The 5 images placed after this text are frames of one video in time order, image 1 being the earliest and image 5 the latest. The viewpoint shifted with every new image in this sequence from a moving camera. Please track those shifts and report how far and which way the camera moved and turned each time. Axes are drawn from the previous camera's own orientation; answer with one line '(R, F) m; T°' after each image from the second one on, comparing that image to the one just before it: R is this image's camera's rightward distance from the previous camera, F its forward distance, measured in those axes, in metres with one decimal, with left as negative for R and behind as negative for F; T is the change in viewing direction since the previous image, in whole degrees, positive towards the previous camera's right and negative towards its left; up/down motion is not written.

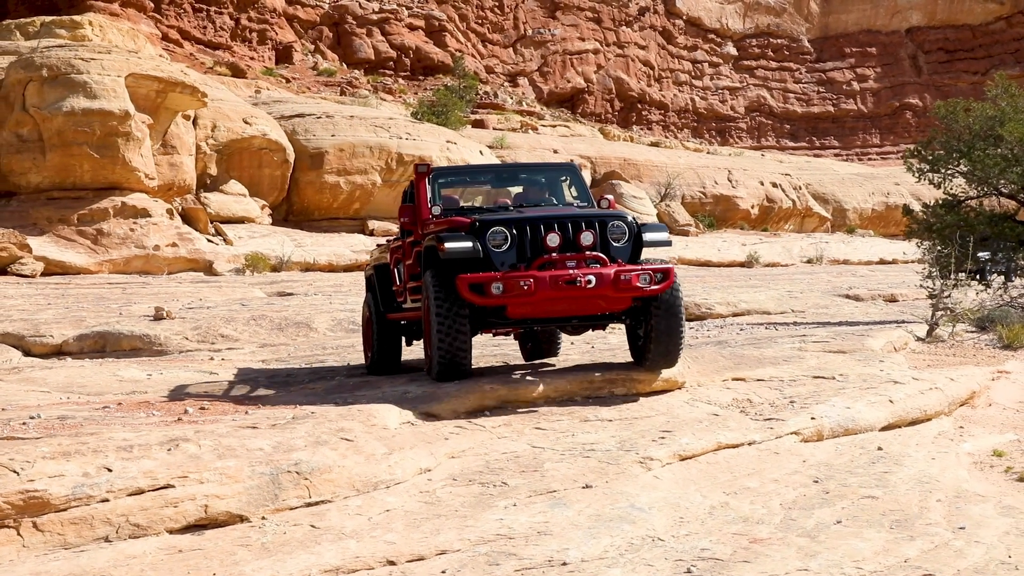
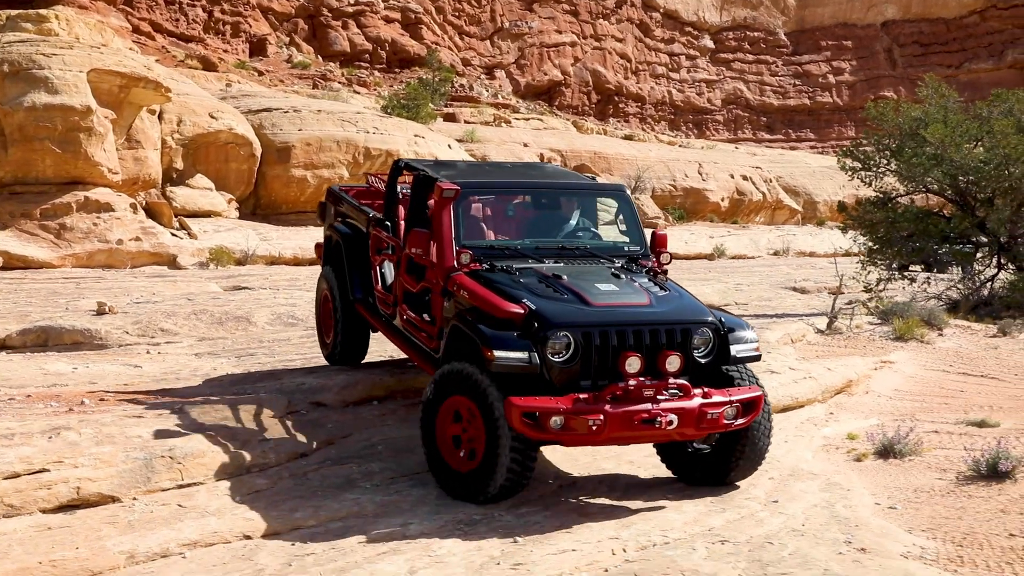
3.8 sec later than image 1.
(+0.7, -0.5) m; +1°
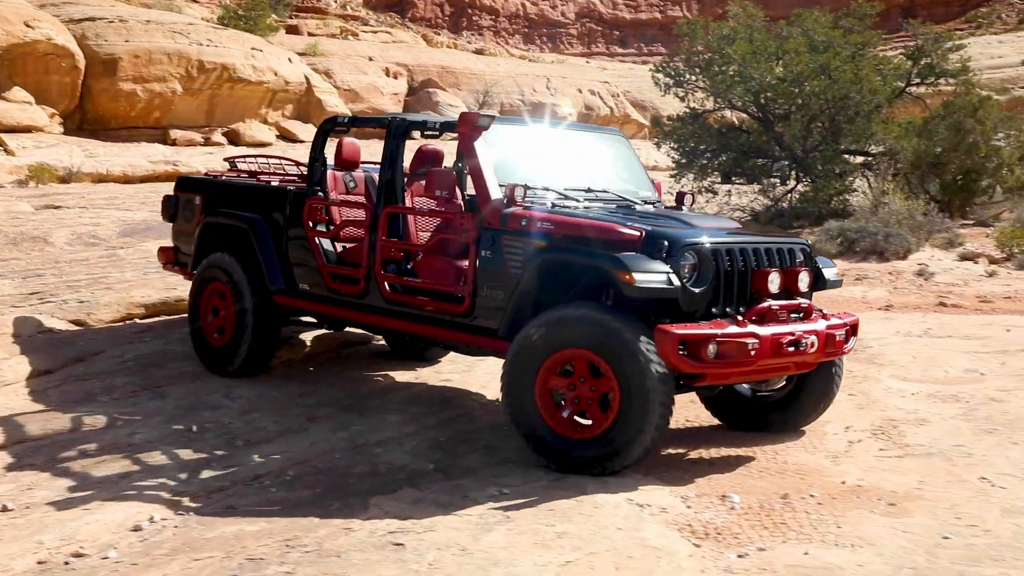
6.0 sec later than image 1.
(+0.7, -0.3) m; +8°
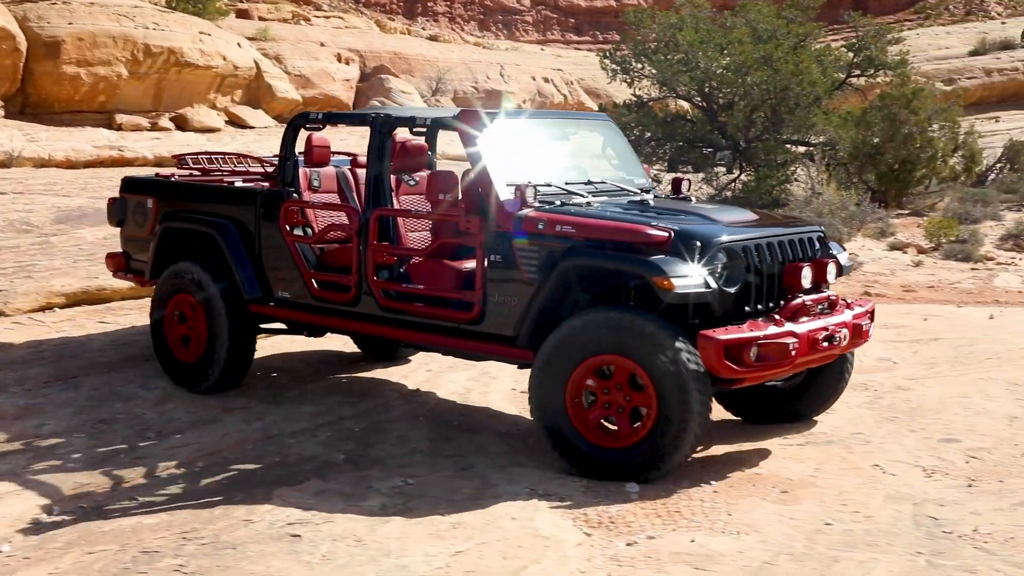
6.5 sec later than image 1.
(+0.2, 0.0) m; +2°
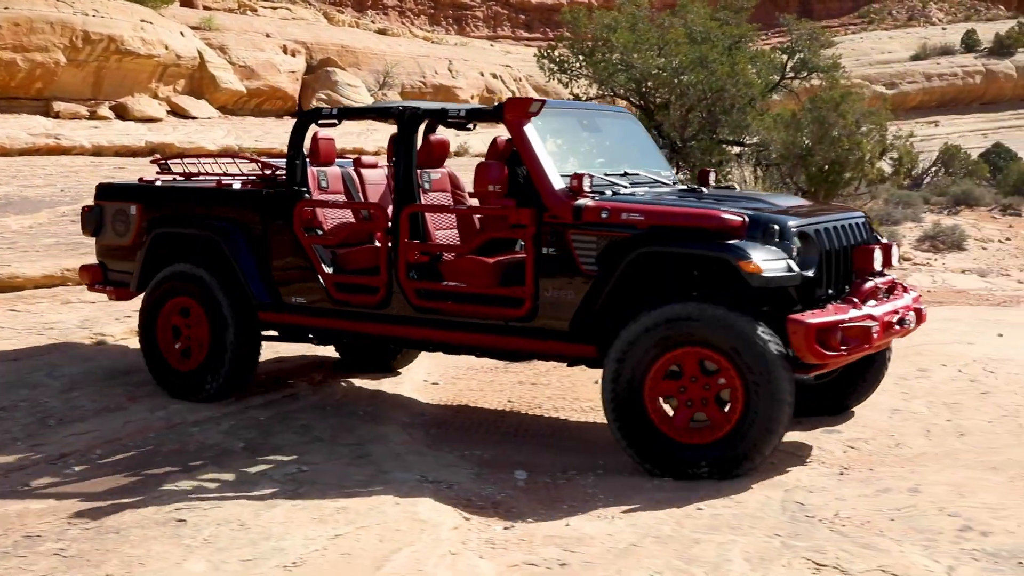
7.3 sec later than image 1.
(+0.2, -0.1) m; +3°
